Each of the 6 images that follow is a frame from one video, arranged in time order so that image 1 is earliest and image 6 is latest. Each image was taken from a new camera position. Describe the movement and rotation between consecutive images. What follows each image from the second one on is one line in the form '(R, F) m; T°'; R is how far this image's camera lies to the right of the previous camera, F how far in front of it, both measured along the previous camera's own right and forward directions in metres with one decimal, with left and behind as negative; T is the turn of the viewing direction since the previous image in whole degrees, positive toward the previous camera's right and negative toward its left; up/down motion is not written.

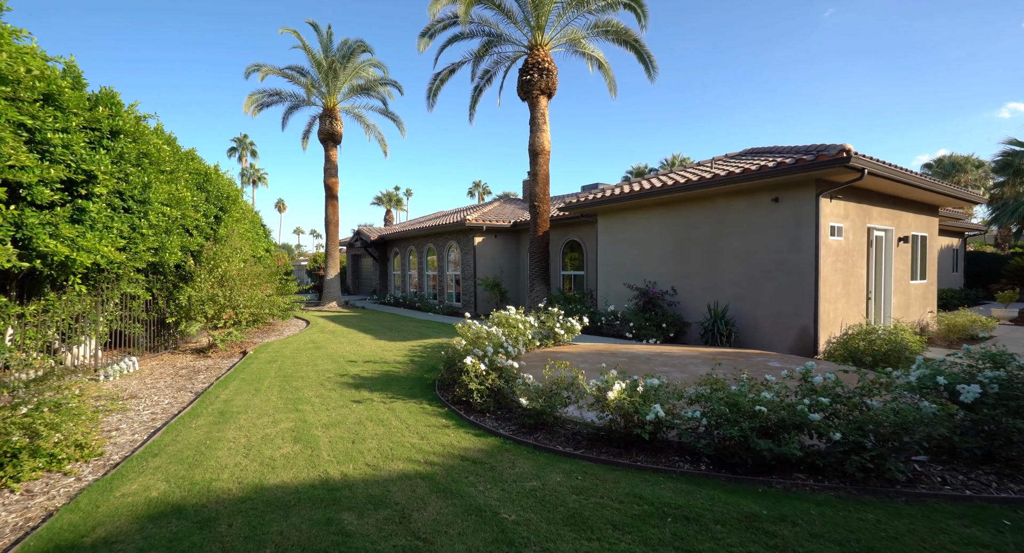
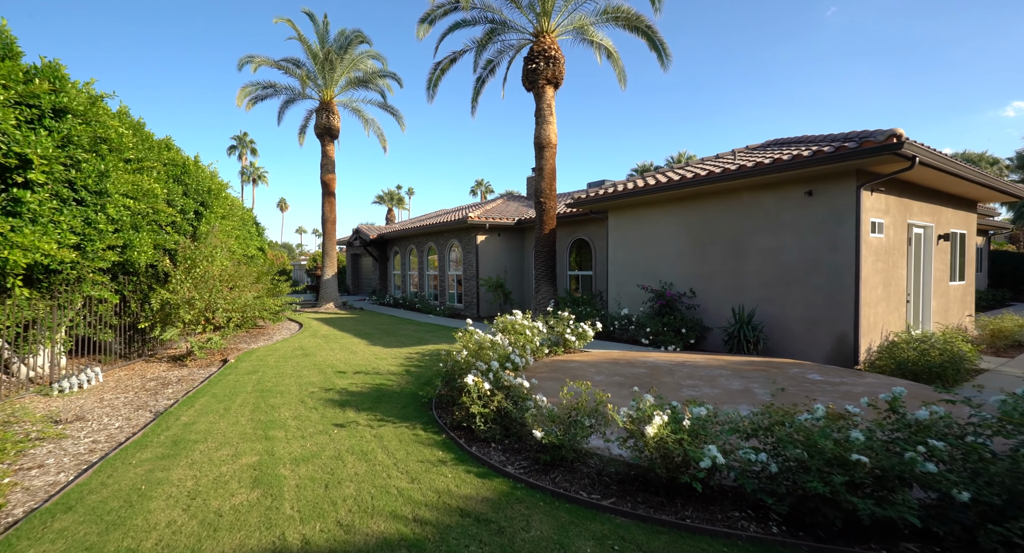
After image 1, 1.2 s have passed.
(-0.1, +0.8) m; 0°
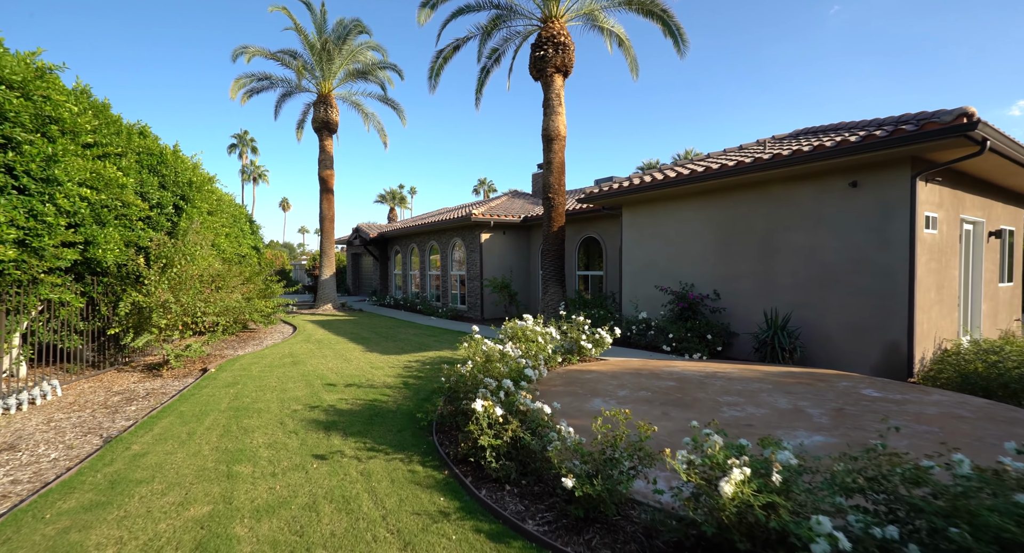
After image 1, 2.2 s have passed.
(-0.1, +0.8) m; 0°
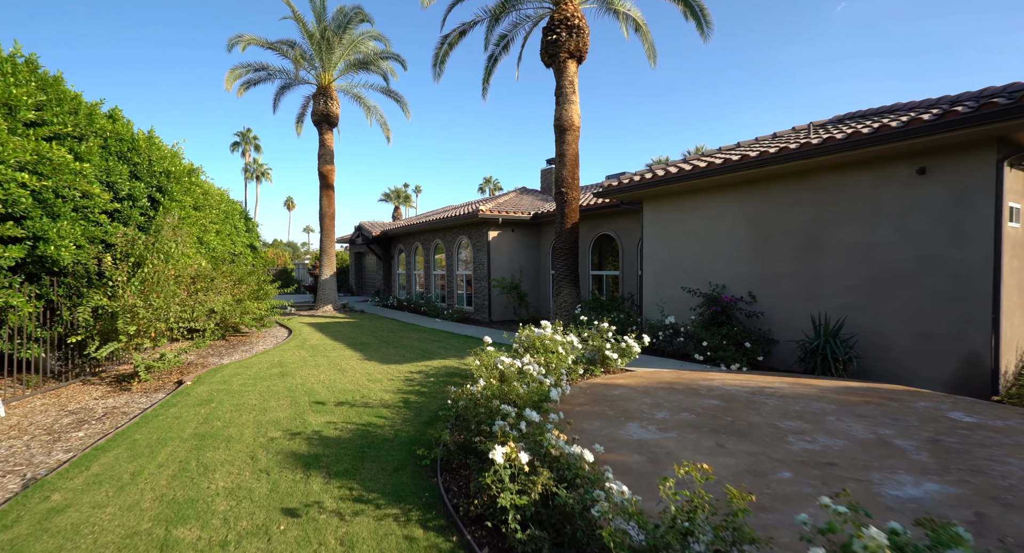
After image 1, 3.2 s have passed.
(-0.1, +0.9) m; -1°
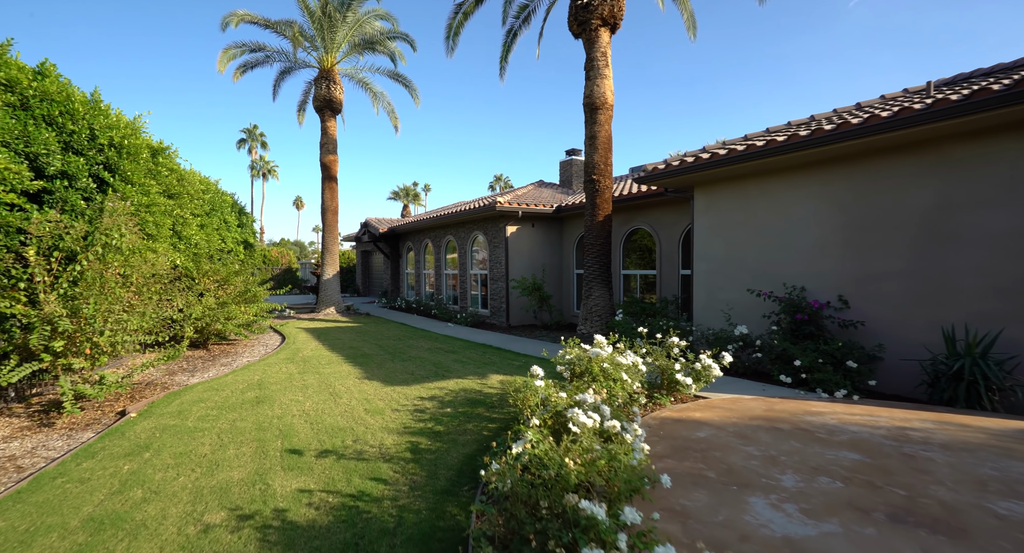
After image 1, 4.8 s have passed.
(-0.4, +1.7) m; -1°
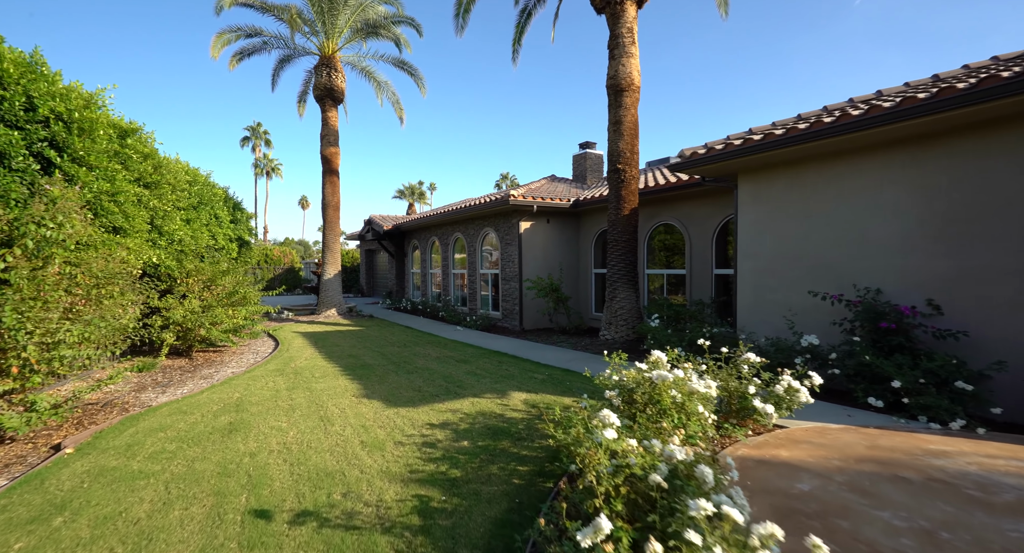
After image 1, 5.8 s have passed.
(-0.2, +1.1) m; -1°
